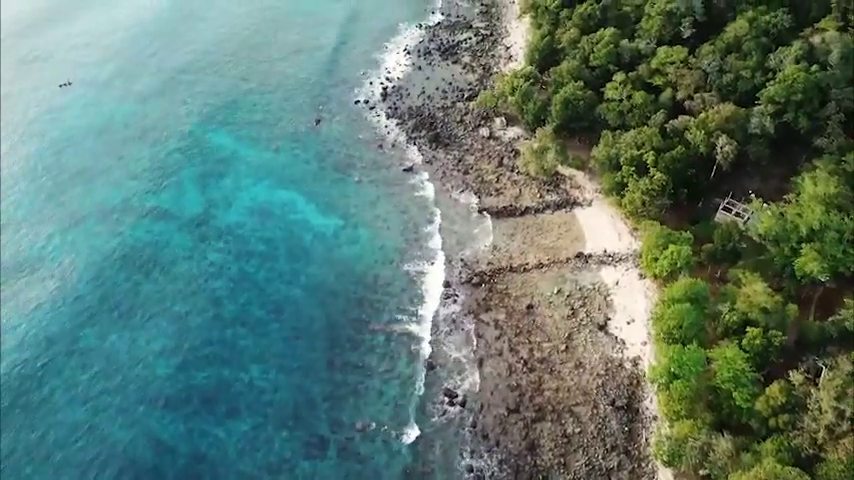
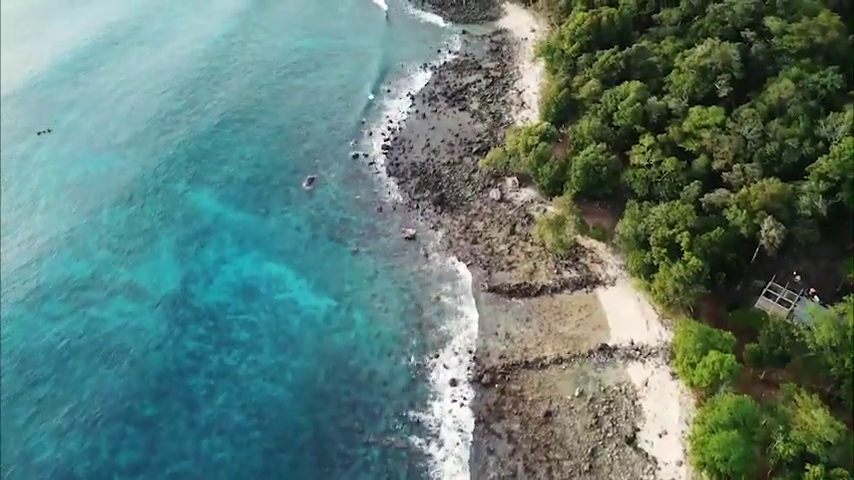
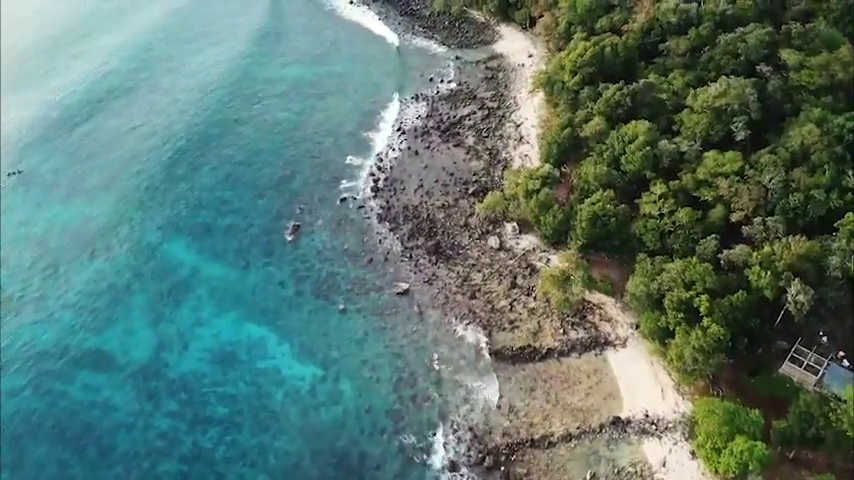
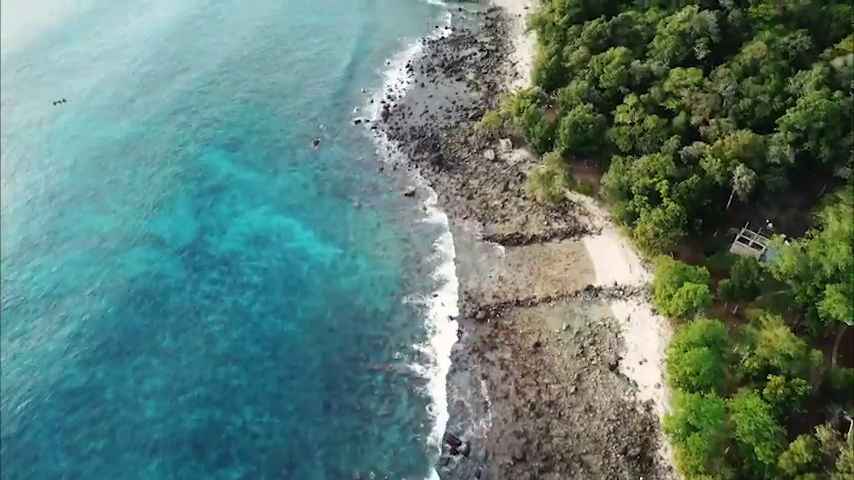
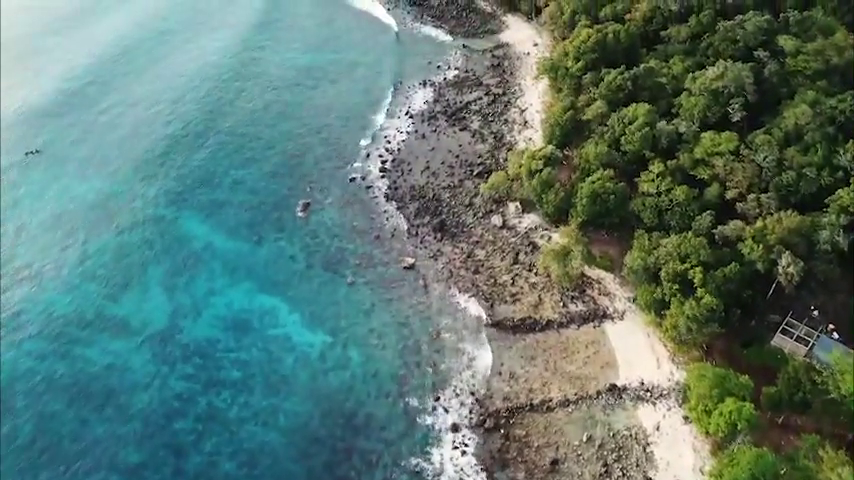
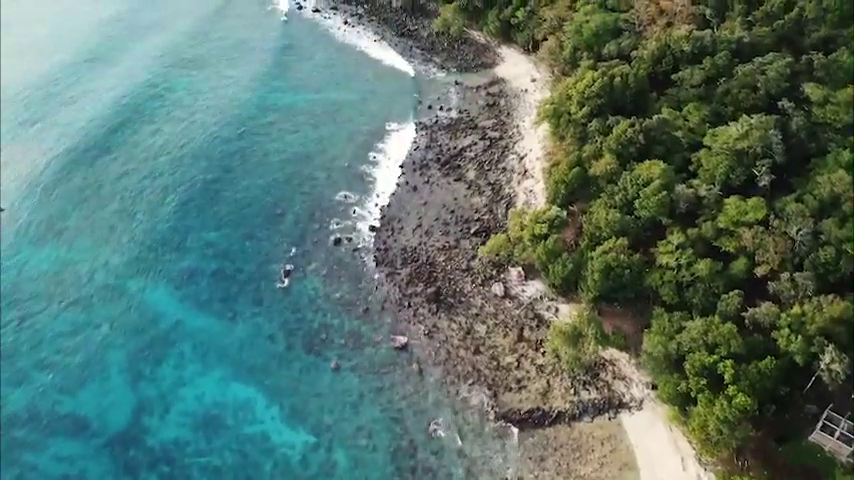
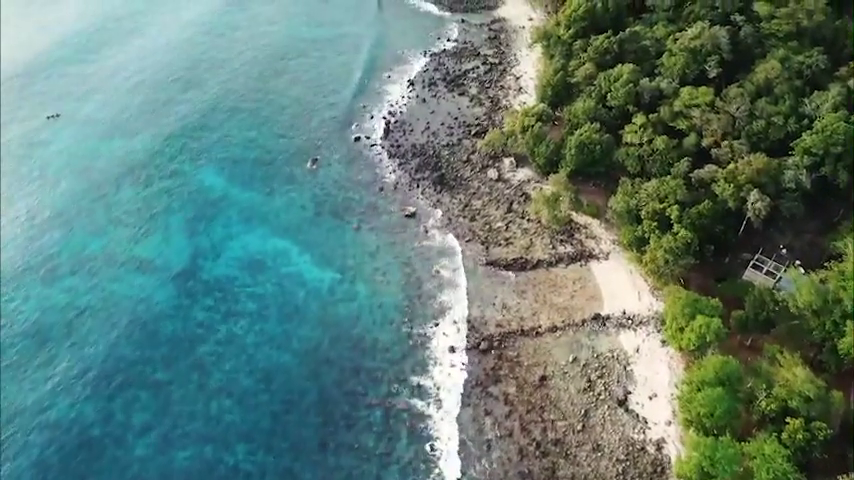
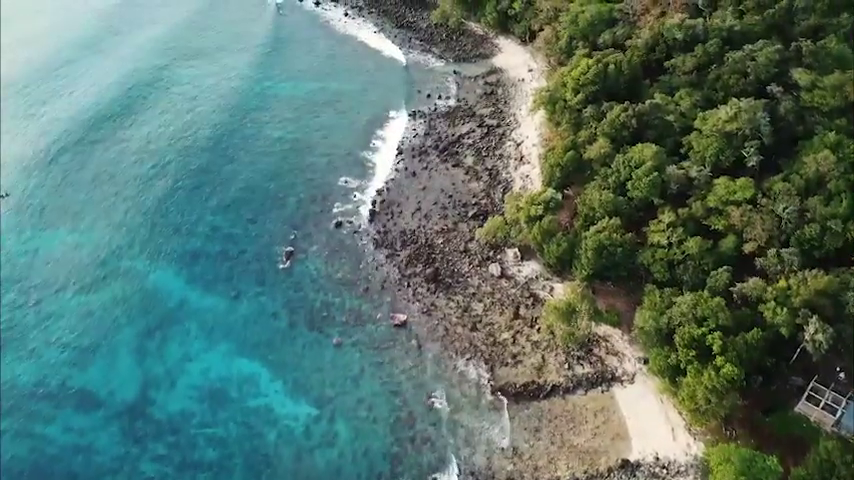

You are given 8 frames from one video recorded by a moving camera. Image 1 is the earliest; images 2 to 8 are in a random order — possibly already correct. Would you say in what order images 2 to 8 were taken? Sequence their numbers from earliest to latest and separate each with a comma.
4, 7, 2, 5, 3, 8, 6
